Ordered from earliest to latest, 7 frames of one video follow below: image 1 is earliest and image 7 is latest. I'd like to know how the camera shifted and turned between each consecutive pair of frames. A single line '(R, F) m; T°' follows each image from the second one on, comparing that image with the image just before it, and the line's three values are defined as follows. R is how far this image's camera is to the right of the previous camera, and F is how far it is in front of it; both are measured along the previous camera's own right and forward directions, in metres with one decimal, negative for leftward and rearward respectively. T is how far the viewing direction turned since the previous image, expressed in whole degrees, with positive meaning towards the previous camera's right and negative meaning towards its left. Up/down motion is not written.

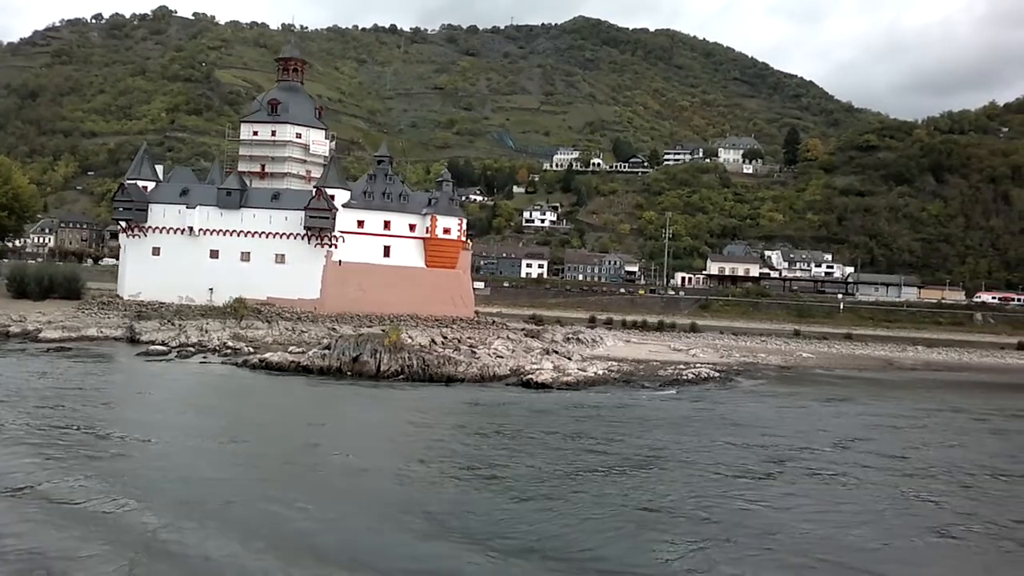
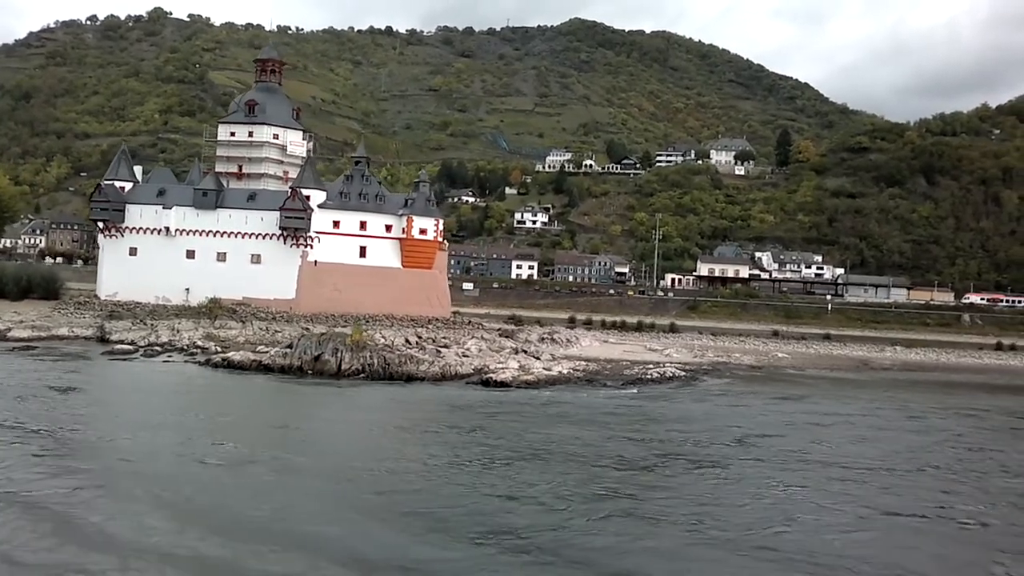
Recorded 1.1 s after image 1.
(+1.0, -0.1) m; 0°
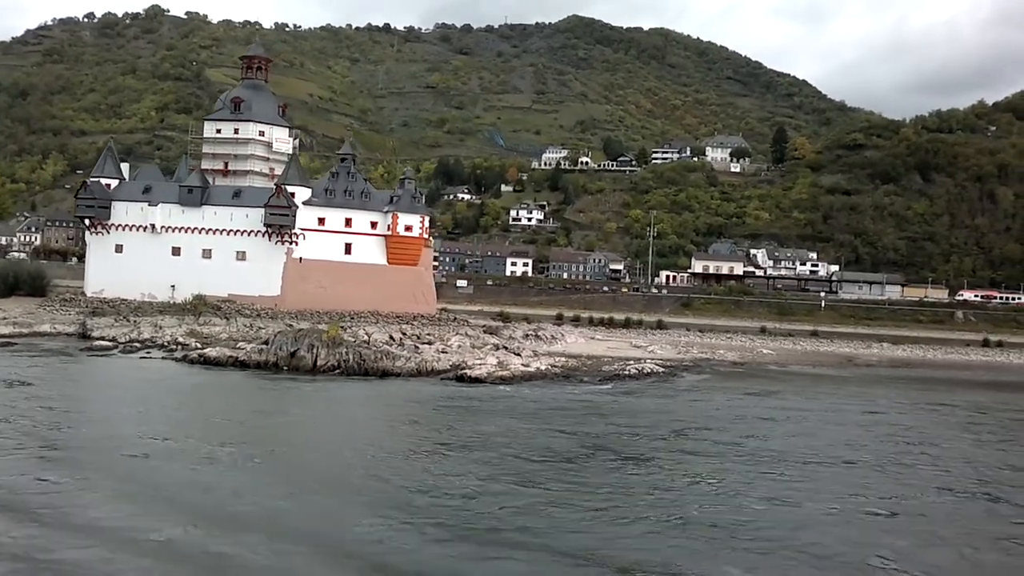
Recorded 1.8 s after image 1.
(+0.7, -0.1) m; 0°
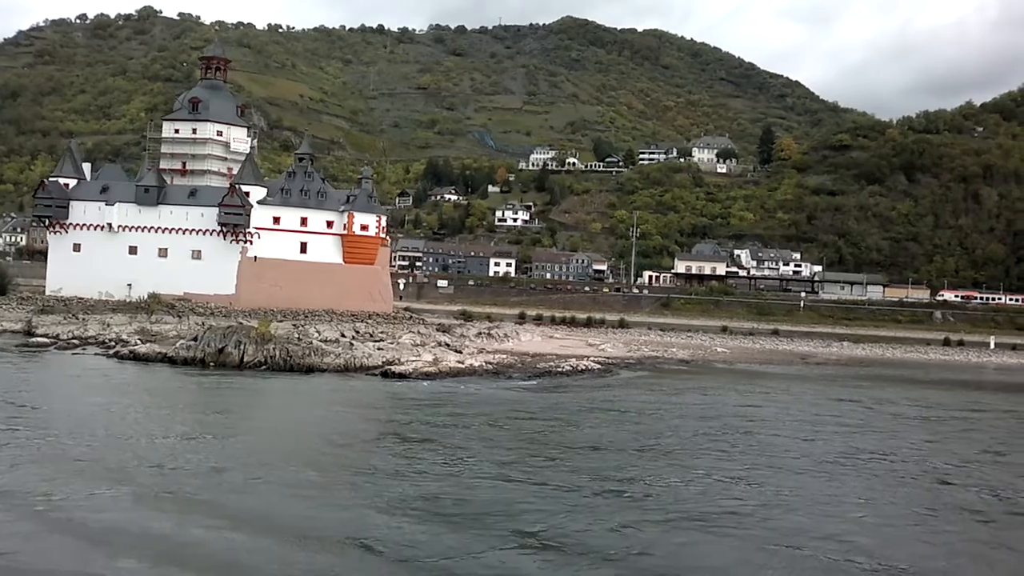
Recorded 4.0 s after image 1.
(+2.1, -0.3) m; 0°
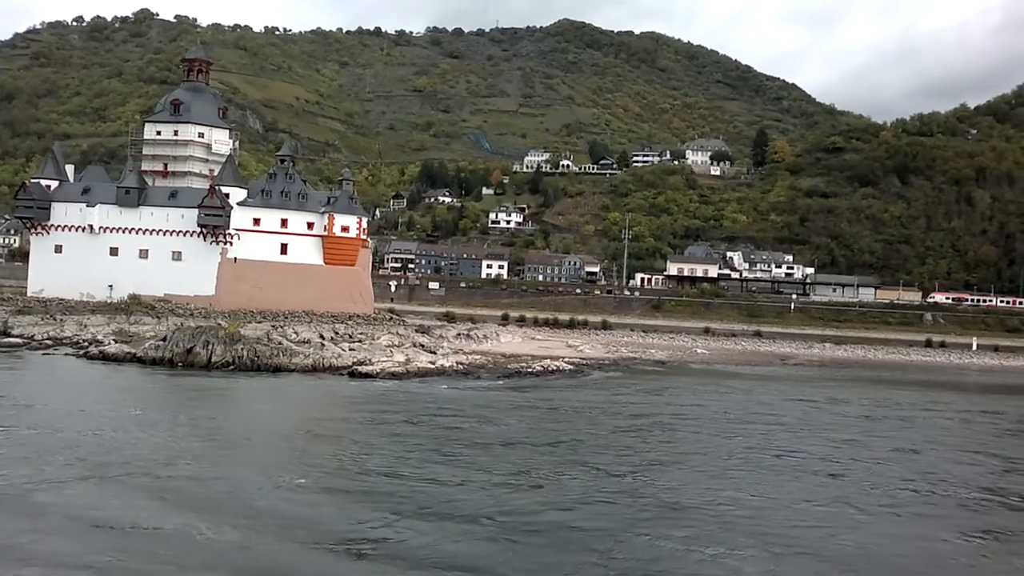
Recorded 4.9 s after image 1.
(+0.9, -0.1) m; 0°
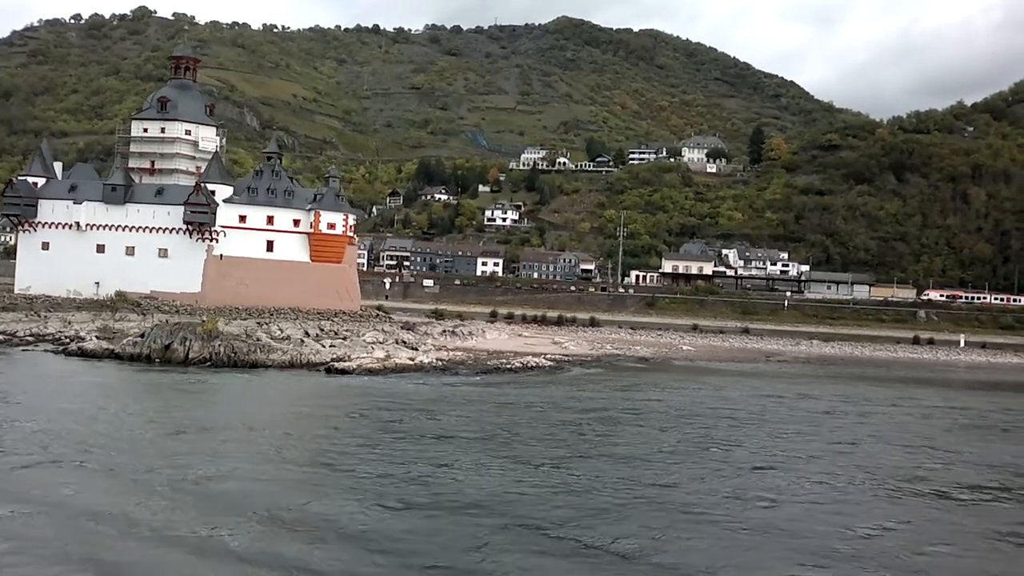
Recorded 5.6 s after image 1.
(+0.7, -0.1) m; 0°
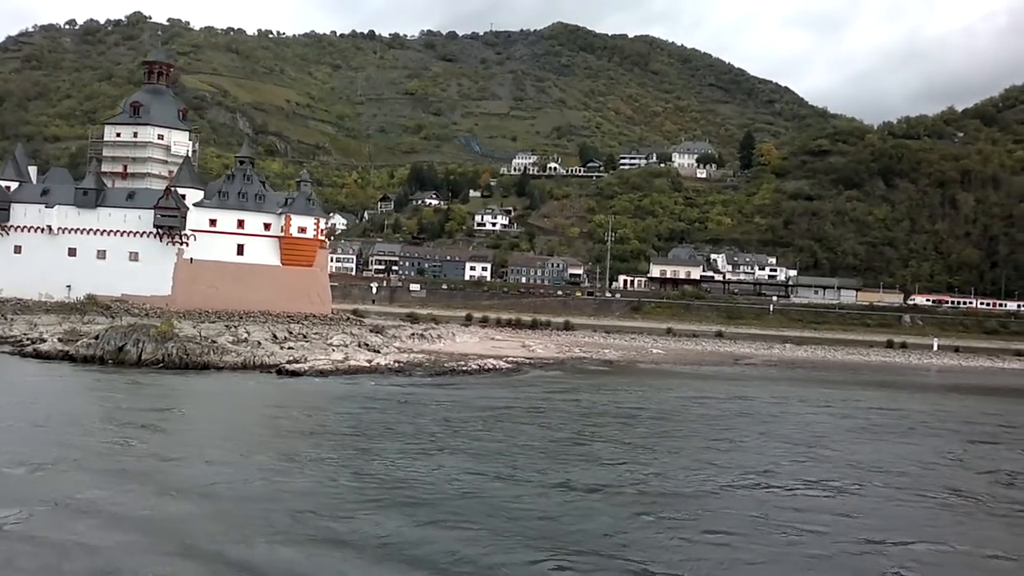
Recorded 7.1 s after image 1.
(+1.4, -0.2) m; 0°
